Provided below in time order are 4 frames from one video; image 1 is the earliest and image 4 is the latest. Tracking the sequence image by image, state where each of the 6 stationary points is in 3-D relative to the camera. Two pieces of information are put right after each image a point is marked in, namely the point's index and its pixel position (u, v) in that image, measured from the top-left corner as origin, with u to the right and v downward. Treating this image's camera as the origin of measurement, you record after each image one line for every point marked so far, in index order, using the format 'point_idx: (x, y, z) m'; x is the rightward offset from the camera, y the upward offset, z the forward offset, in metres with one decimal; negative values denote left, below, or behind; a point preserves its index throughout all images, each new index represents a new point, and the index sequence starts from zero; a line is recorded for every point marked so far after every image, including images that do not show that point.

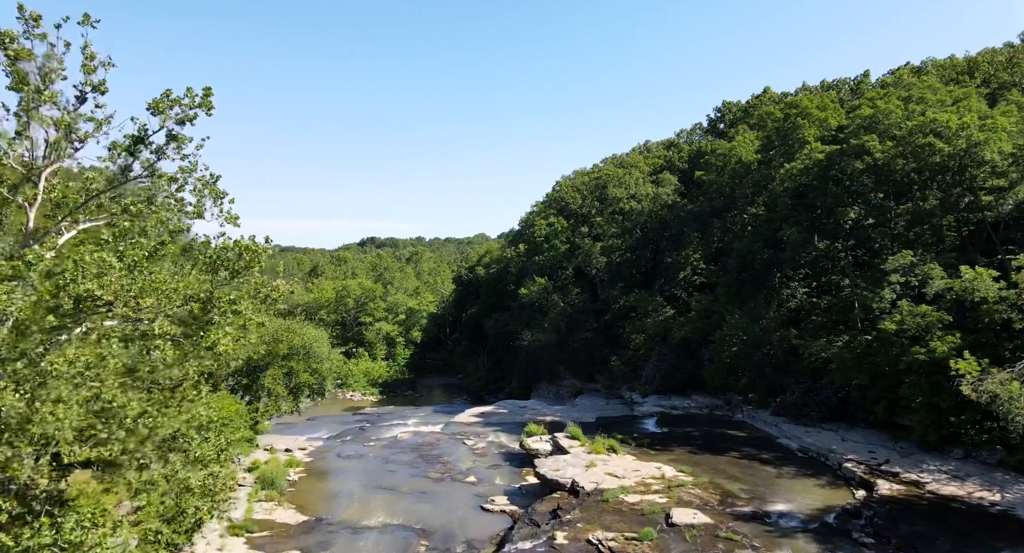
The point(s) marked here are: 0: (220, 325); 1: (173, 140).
0: (-5.9, -1.0, +14.5) m
1: (-7.1, +2.9, +14.9) m
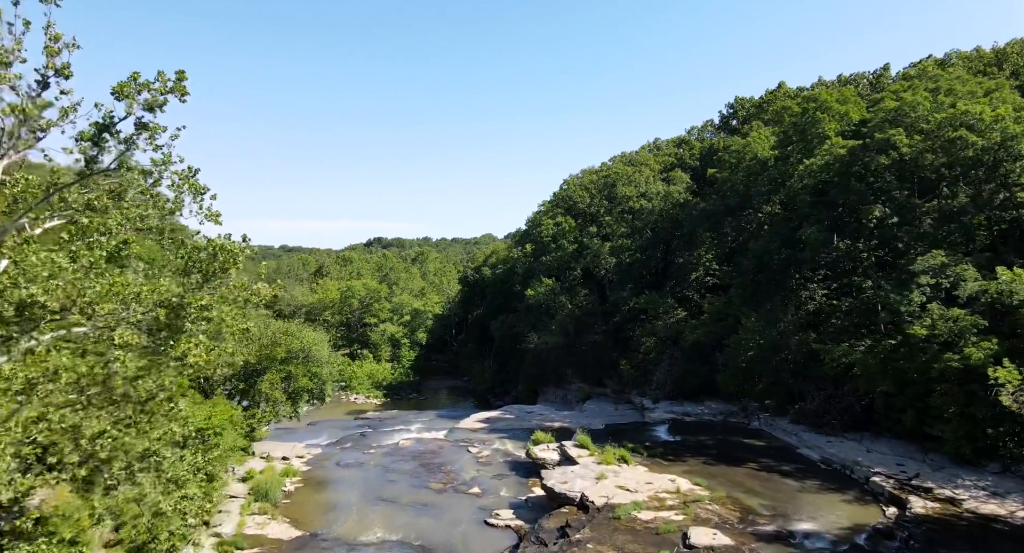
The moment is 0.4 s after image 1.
0: (-5.9, -1.0, +13.1) m
1: (-7.0, +2.8, +13.6) m
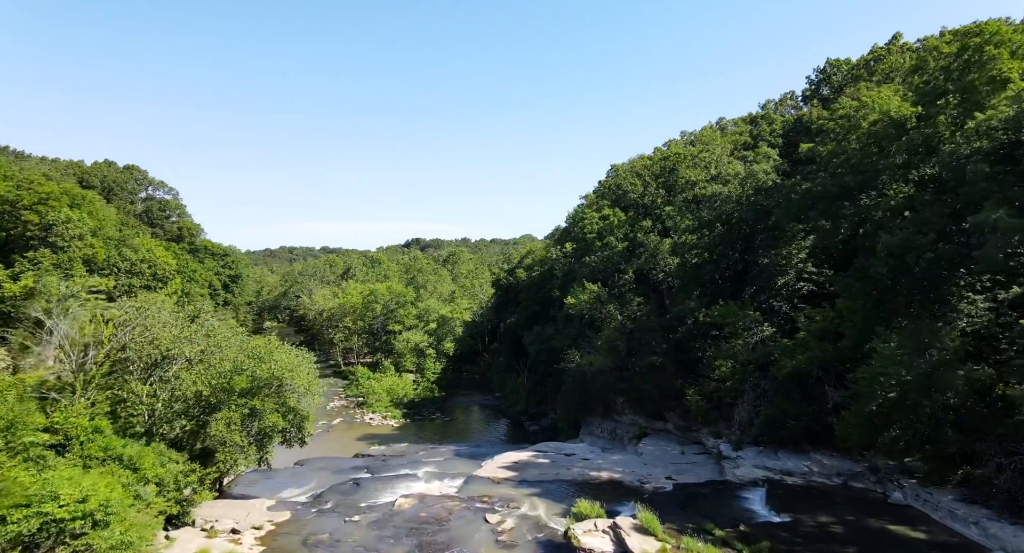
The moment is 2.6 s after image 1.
0: (-5.9, -1.2, +3.8) m
1: (-7.0, +2.7, +4.3) m
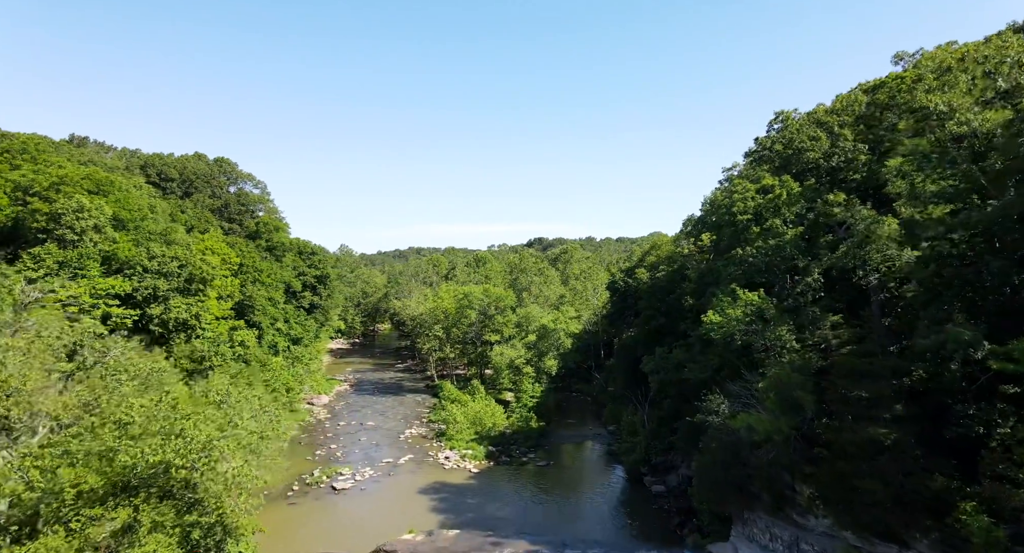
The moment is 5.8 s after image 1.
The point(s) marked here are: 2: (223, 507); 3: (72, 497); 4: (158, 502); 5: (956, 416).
0: (-8.4, -1.2, -10.4) m
1: (-9.4, +2.6, -9.7) m
2: (-7.0, -5.8, +17.2) m
3: (-9.5, -4.8, +15.4) m
4: (-8.2, -5.2, +16.4) m
5: (+12.4, -3.8, +19.8) m
